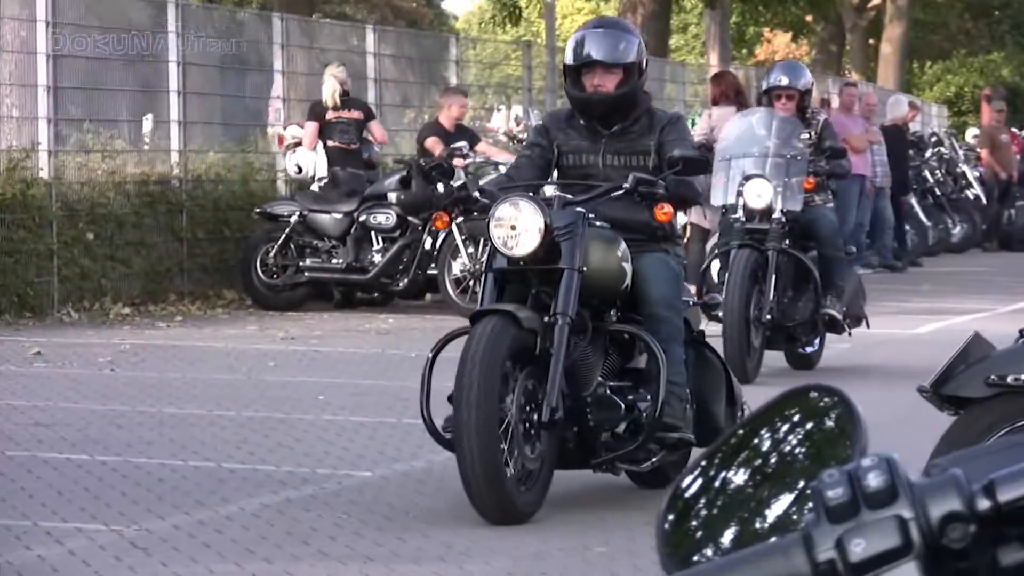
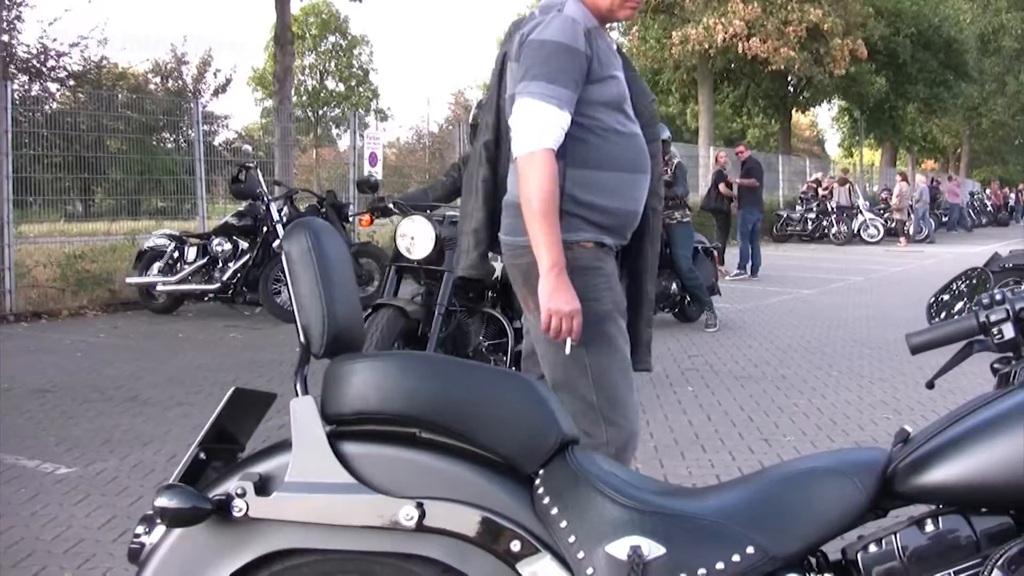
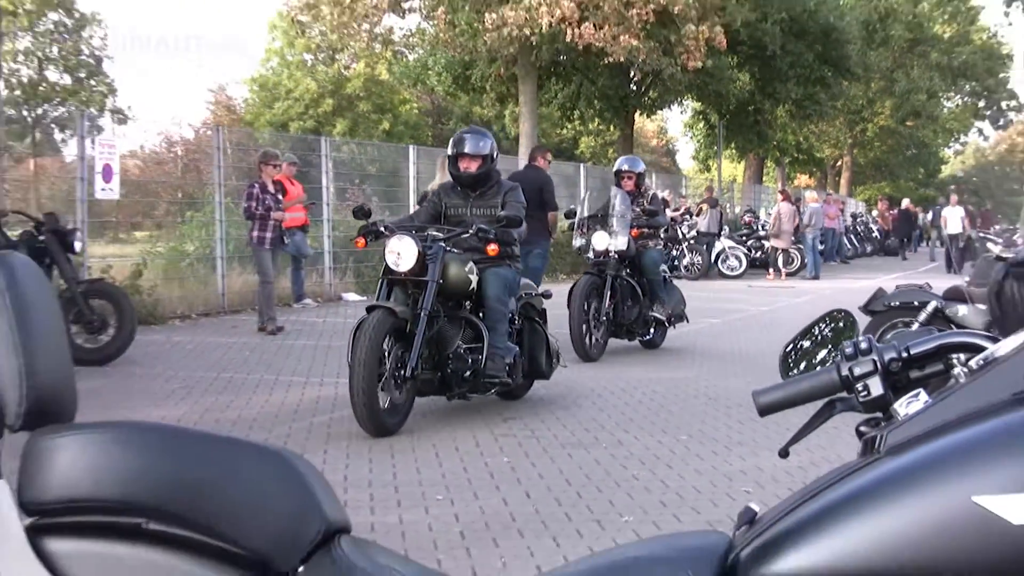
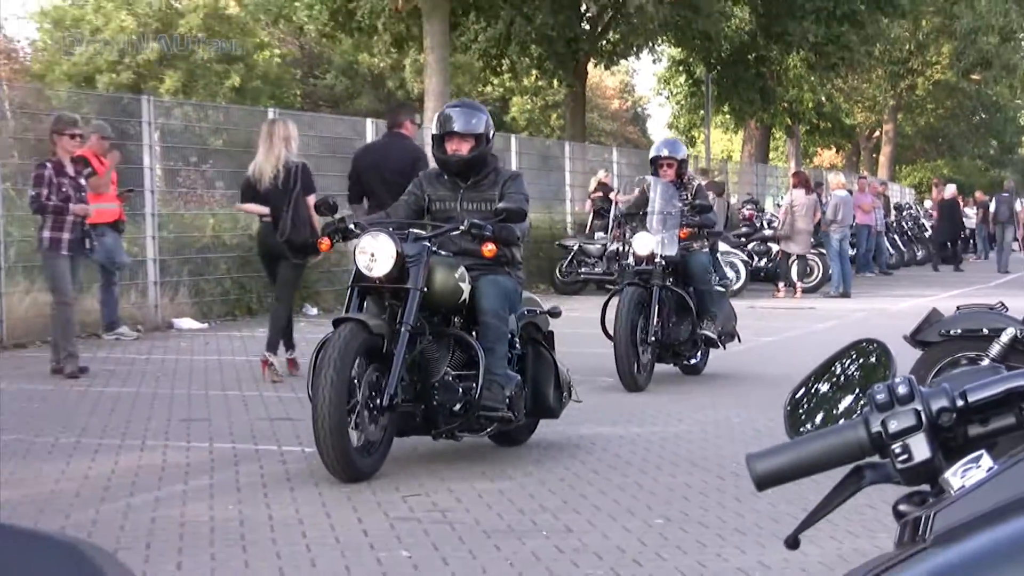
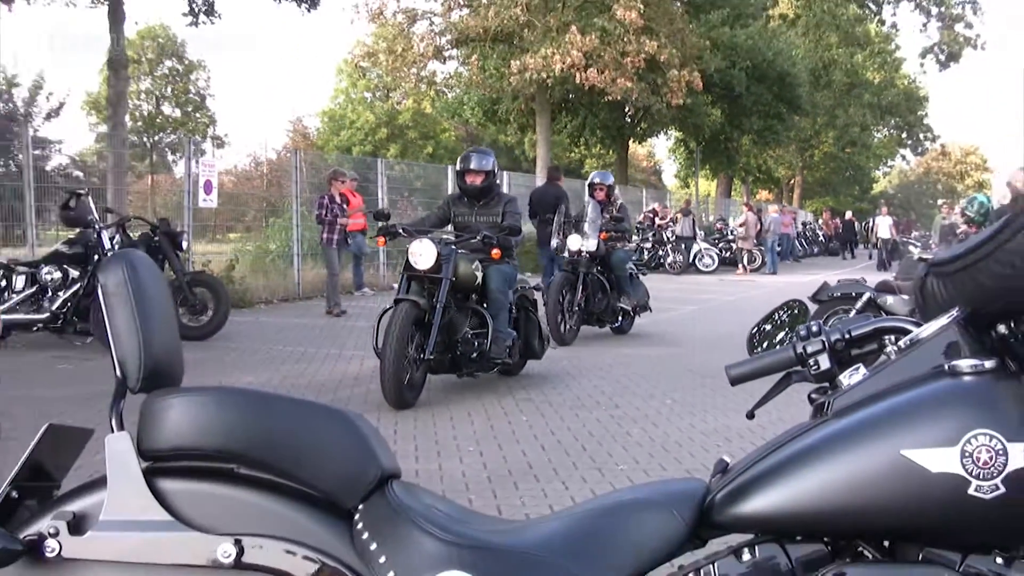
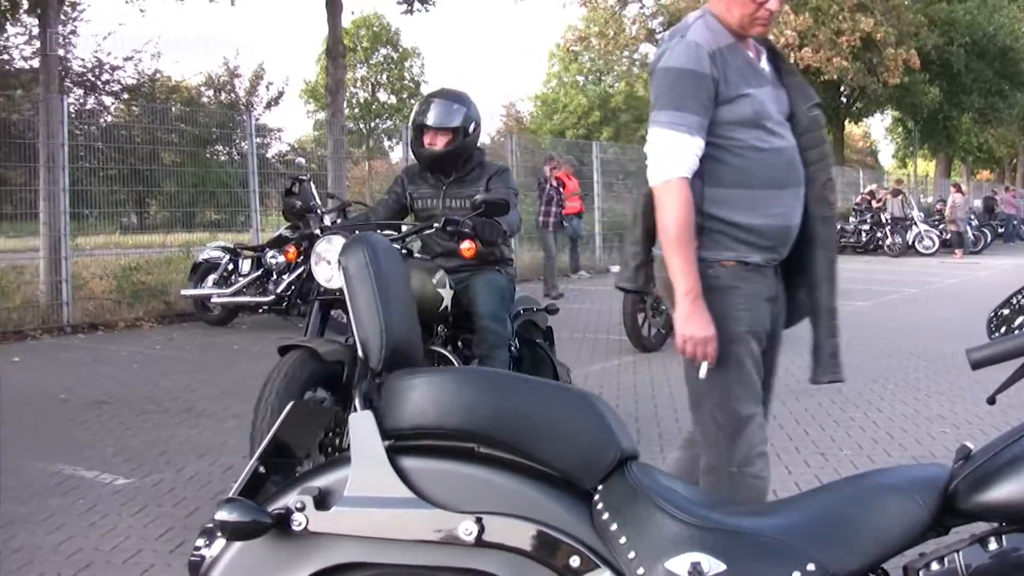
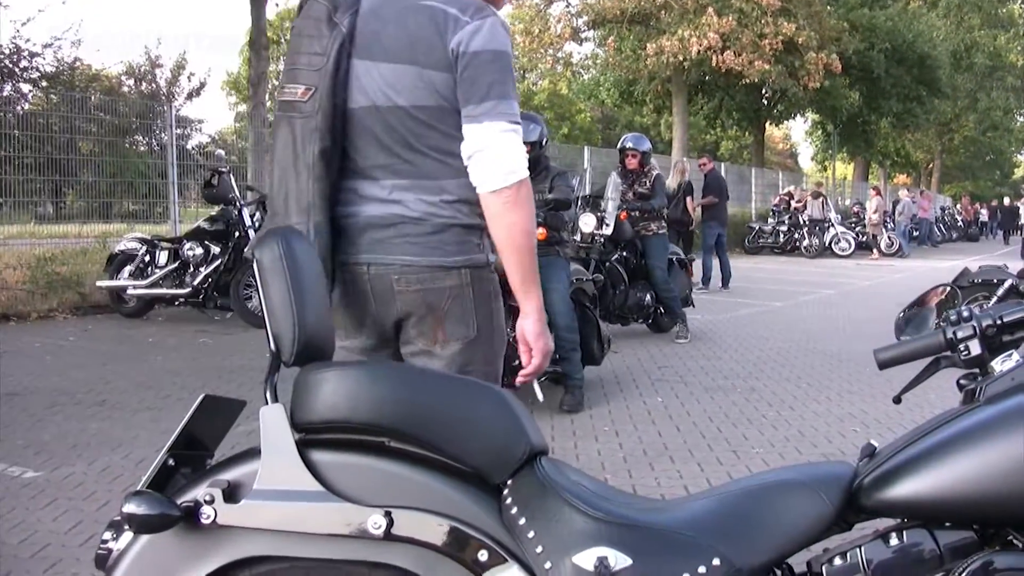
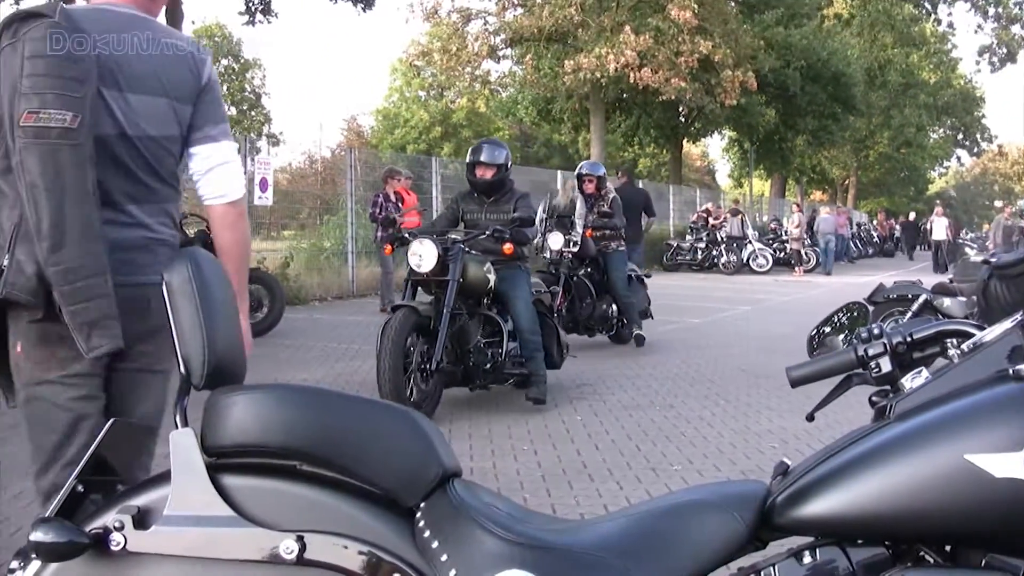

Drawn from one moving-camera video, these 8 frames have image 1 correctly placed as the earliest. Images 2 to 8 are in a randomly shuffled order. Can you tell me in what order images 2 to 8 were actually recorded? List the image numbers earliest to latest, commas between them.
4, 3, 5, 8, 7, 2, 6
